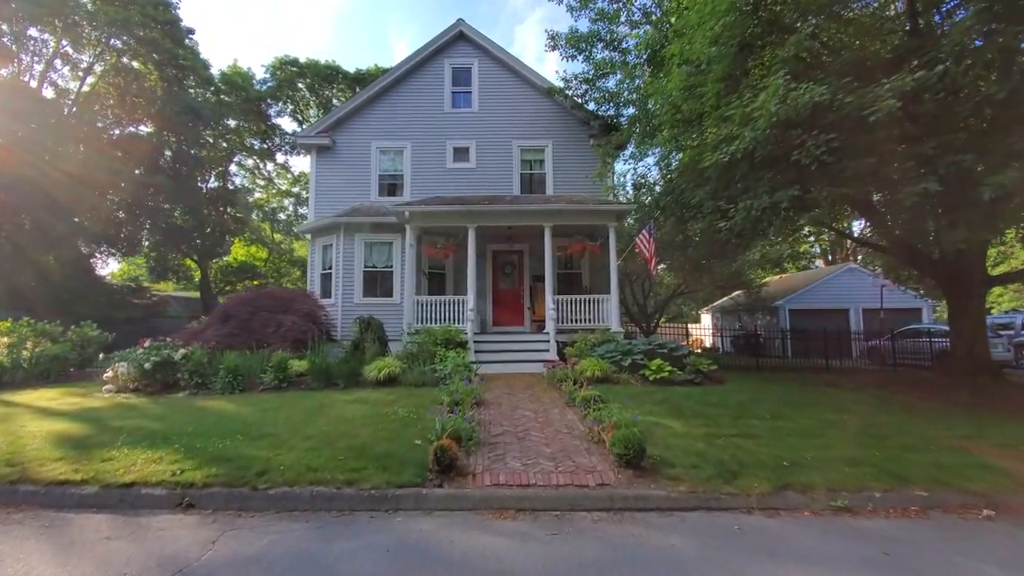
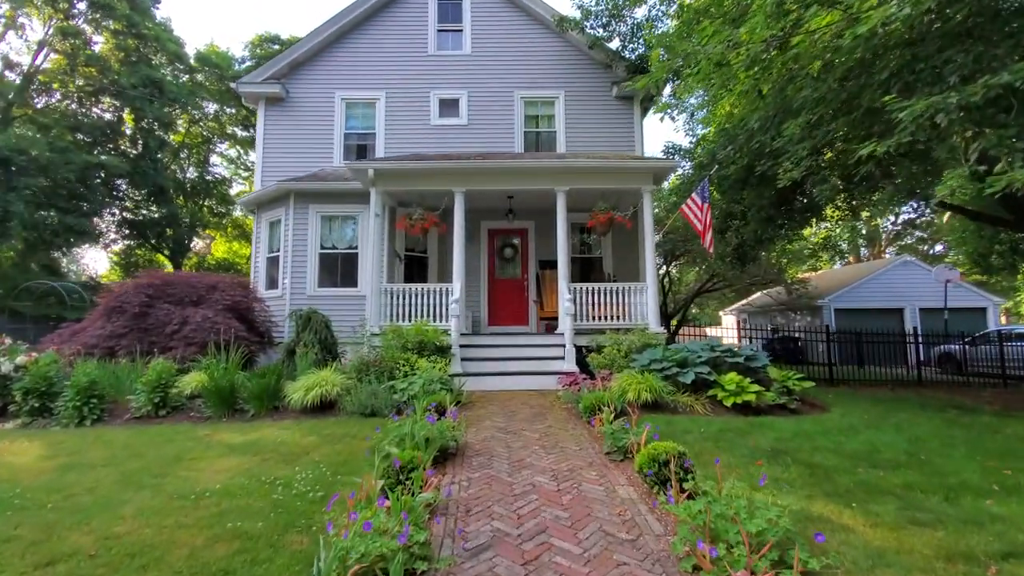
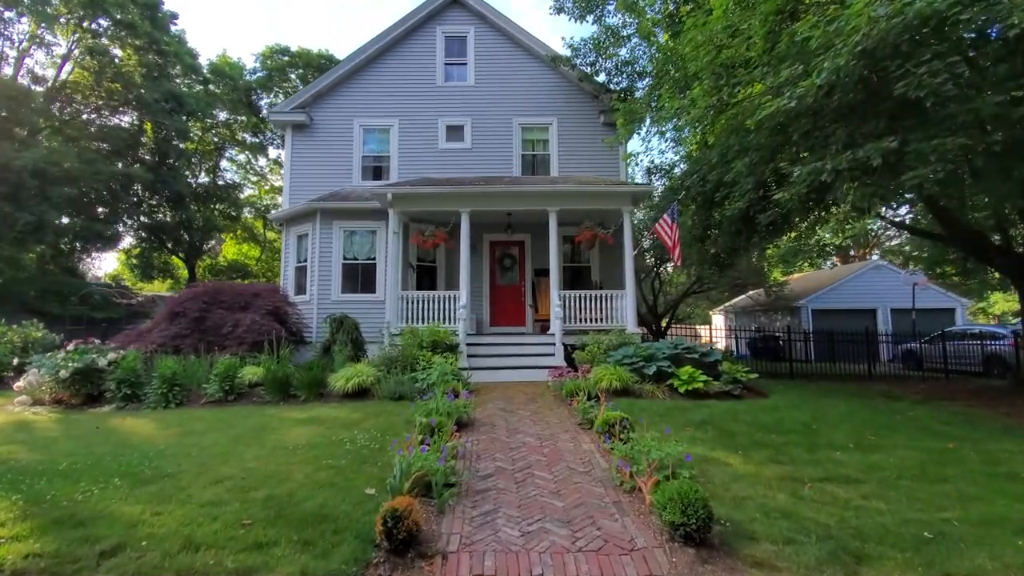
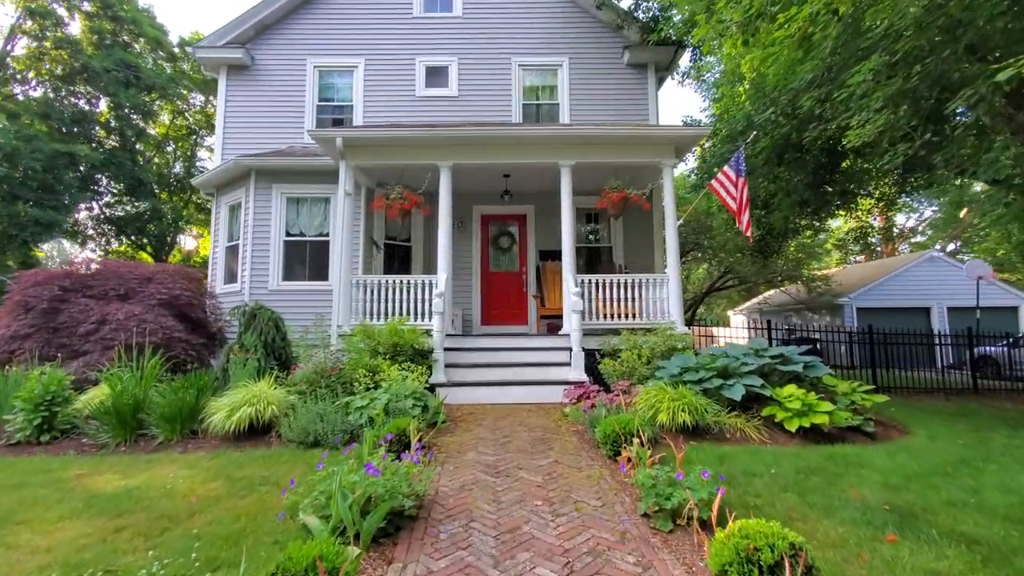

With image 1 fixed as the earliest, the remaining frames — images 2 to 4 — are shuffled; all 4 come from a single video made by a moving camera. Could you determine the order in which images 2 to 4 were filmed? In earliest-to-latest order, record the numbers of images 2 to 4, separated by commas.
3, 2, 4
